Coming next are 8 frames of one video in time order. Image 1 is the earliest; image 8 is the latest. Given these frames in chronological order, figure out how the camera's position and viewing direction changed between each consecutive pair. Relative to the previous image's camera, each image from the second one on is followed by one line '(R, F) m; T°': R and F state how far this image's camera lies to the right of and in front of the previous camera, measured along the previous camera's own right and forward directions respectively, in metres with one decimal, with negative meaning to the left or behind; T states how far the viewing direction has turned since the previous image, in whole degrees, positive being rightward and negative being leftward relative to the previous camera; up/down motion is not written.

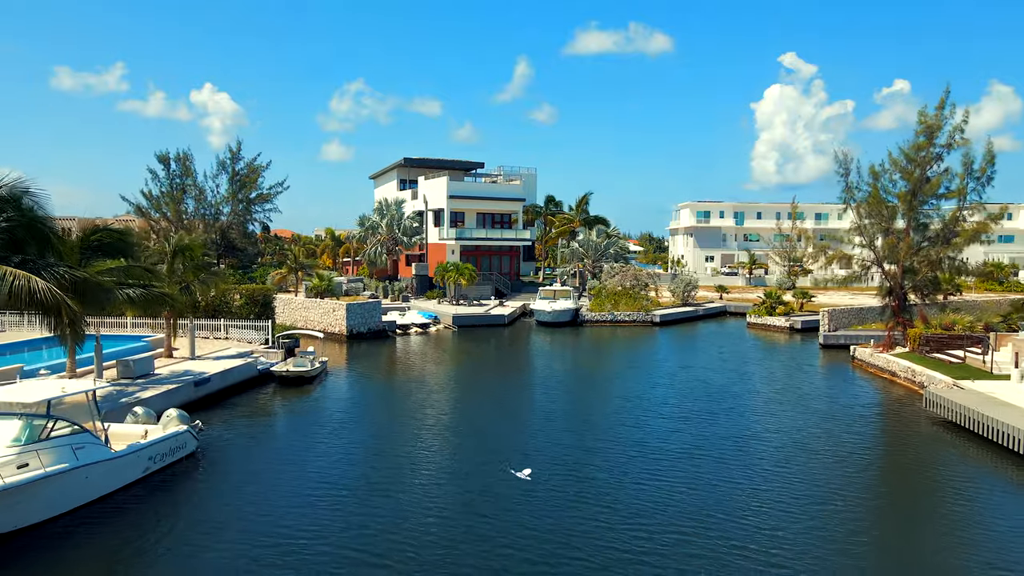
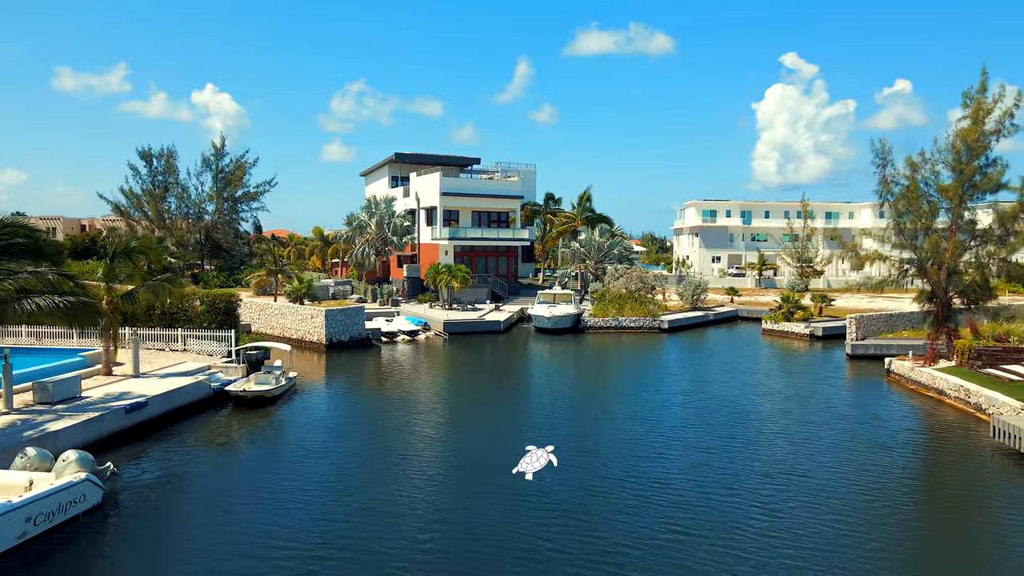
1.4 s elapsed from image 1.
(+0.3, +3.5) m; 0°
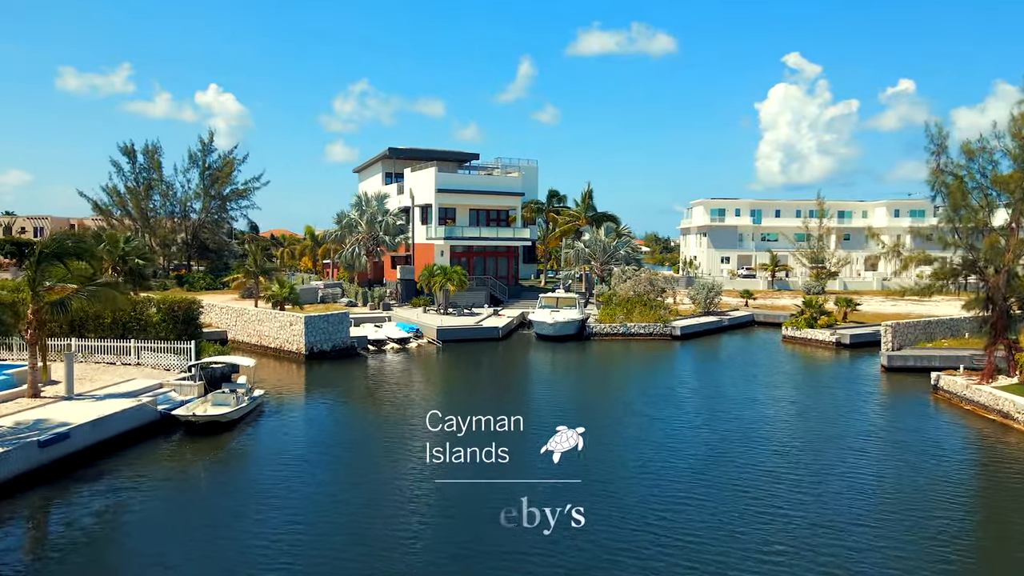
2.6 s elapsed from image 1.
(+0.2, +3.4) m; 0°
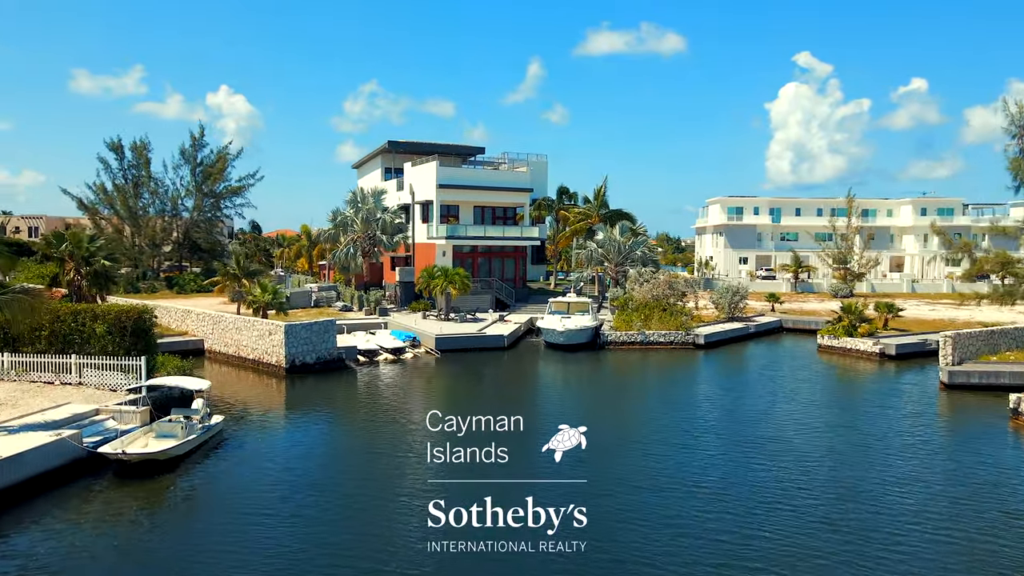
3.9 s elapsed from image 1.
(+0.1, +3.7) m; -1°
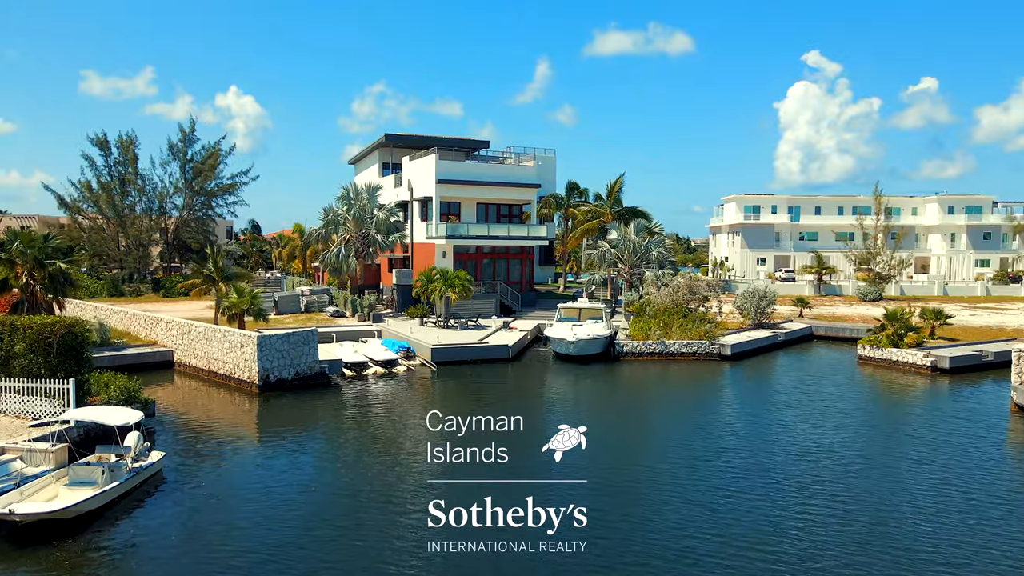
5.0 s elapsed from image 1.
(+0.1, +3.7) m; -1°
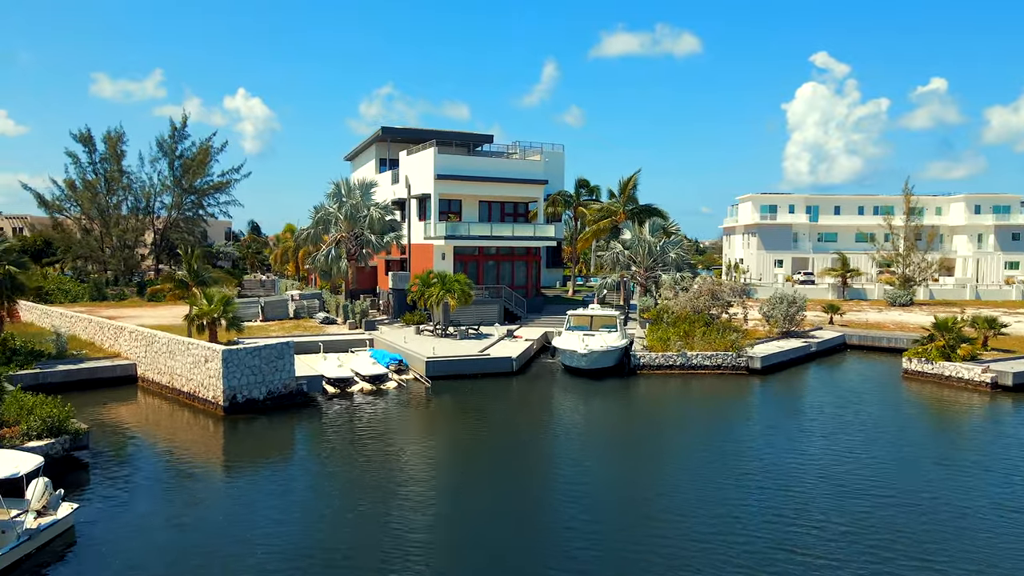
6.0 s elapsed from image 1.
(+0.1, +3.4) m; -1°
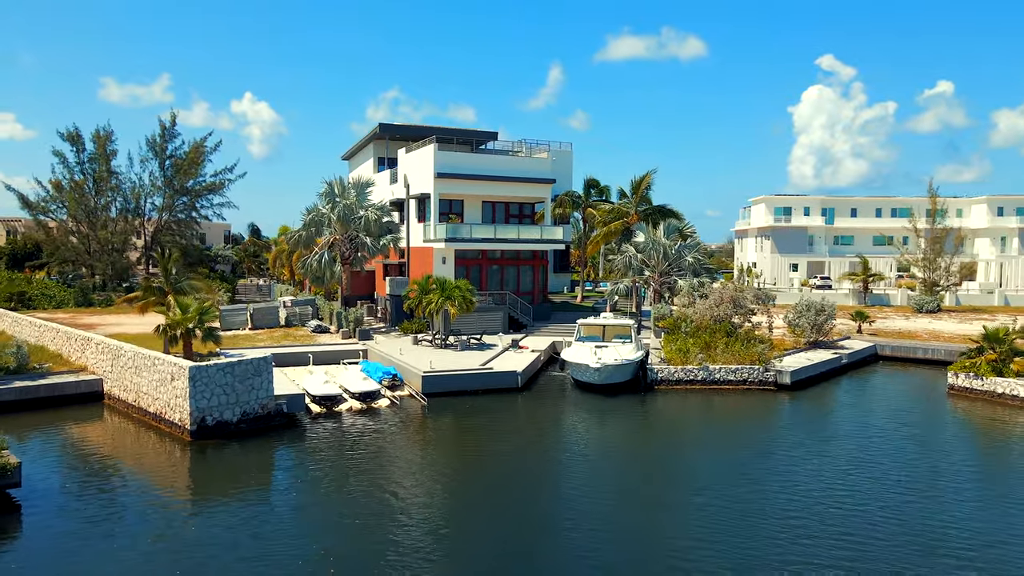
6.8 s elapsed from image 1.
(0.0, +2.6) m; 0°
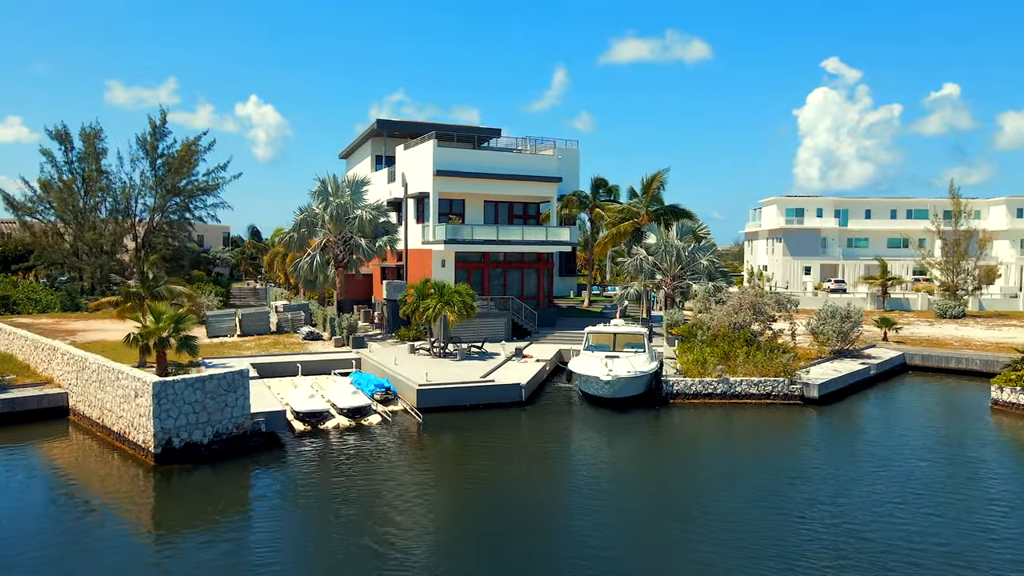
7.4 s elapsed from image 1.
(0.0, +2.2) m; 0°
